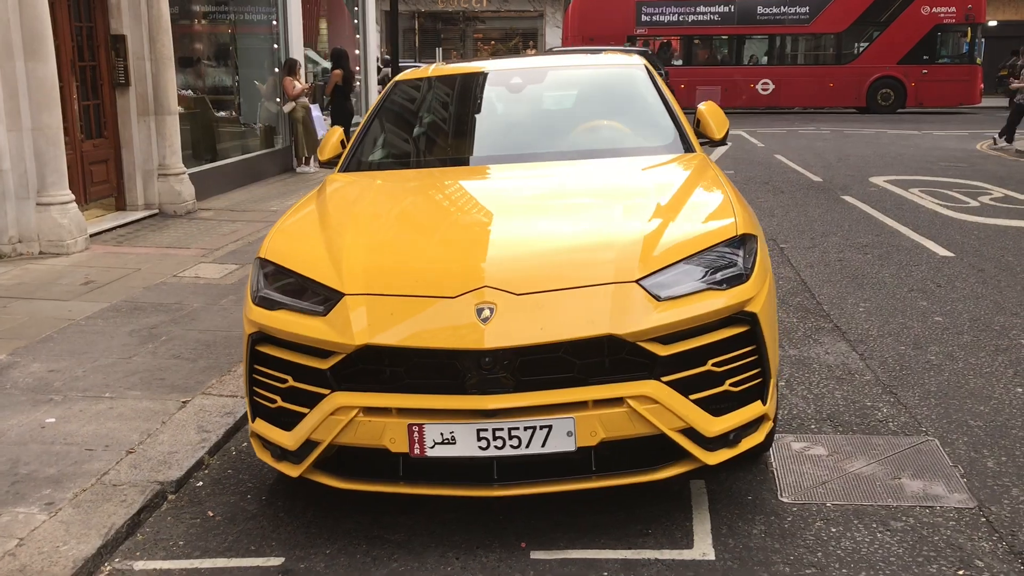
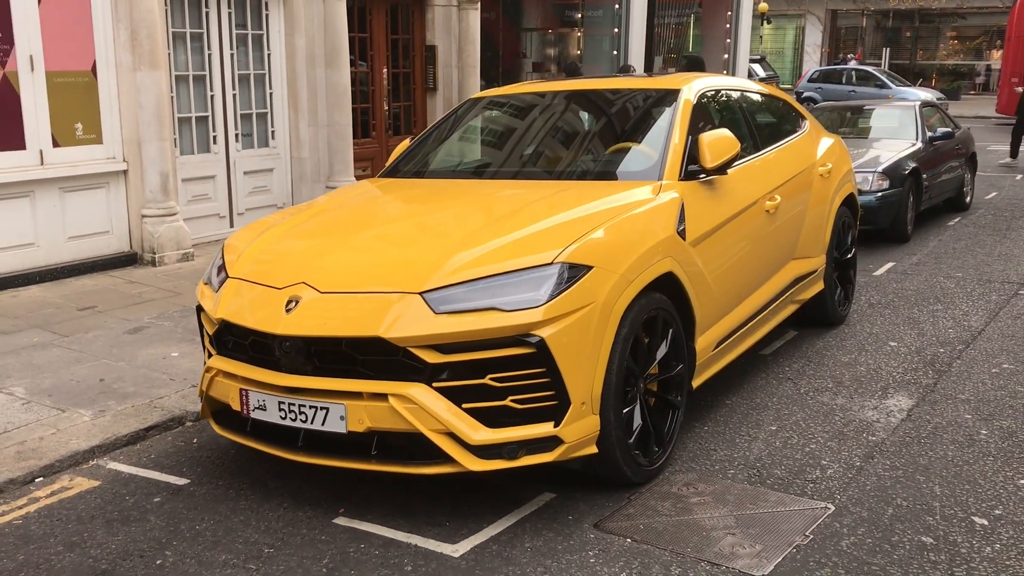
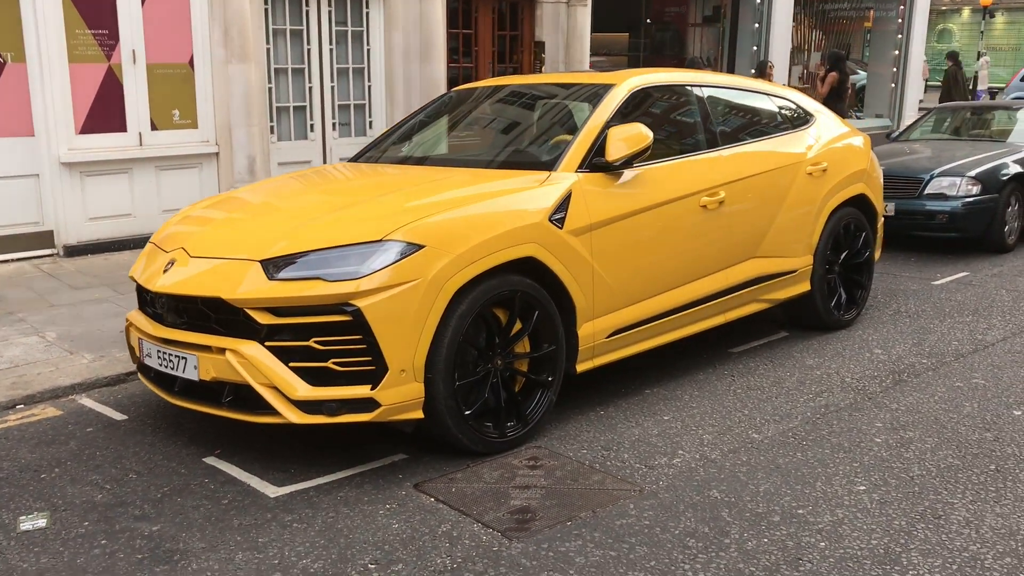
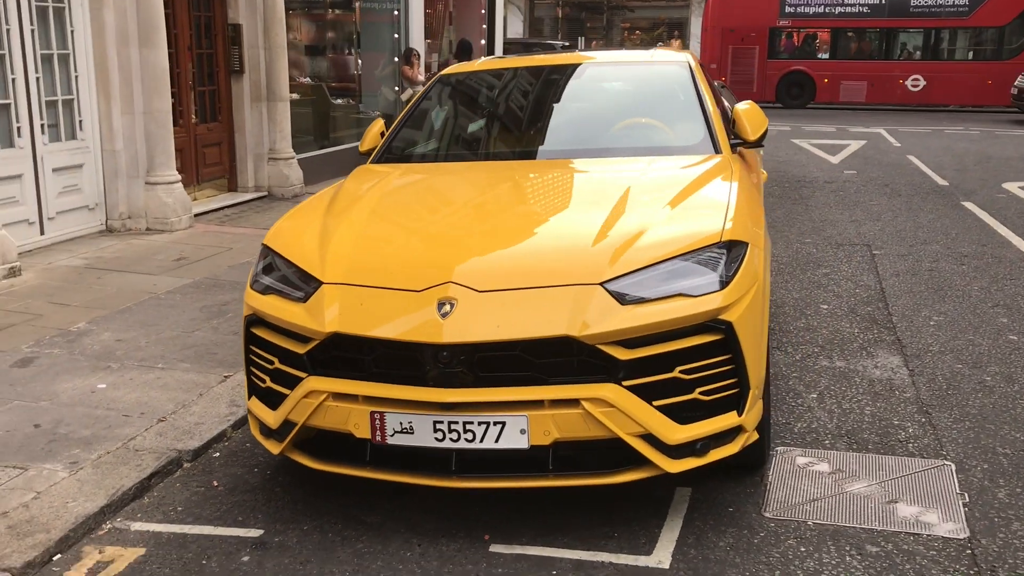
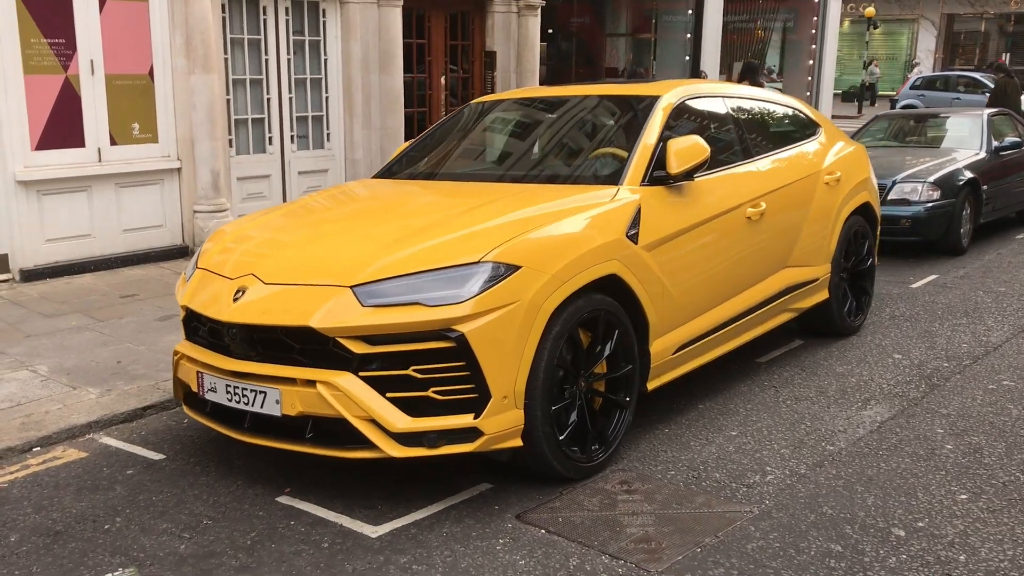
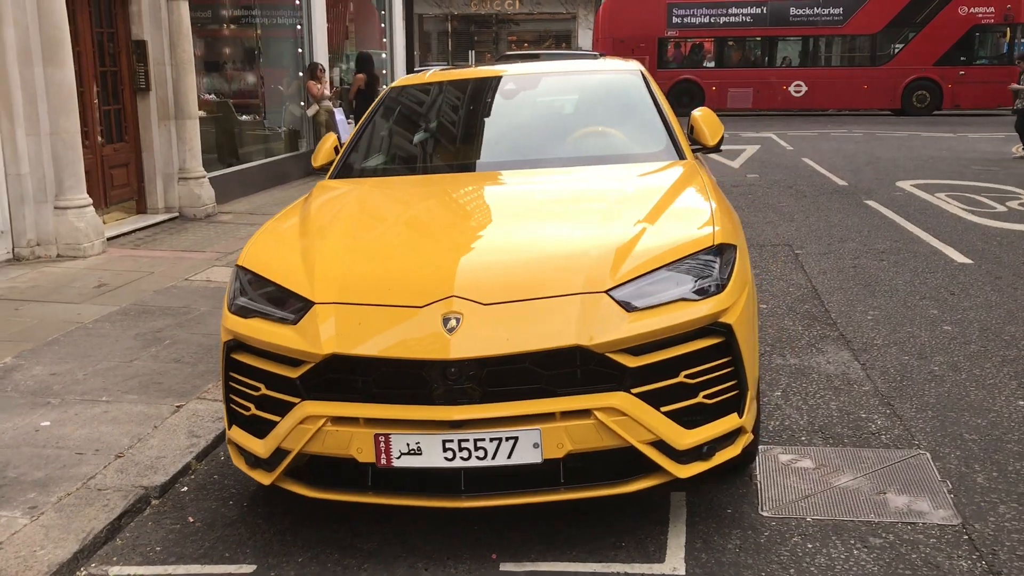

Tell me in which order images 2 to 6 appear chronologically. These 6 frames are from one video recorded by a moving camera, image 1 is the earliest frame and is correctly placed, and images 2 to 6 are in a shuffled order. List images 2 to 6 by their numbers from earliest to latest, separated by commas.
6, 4, 2, 5, 3
